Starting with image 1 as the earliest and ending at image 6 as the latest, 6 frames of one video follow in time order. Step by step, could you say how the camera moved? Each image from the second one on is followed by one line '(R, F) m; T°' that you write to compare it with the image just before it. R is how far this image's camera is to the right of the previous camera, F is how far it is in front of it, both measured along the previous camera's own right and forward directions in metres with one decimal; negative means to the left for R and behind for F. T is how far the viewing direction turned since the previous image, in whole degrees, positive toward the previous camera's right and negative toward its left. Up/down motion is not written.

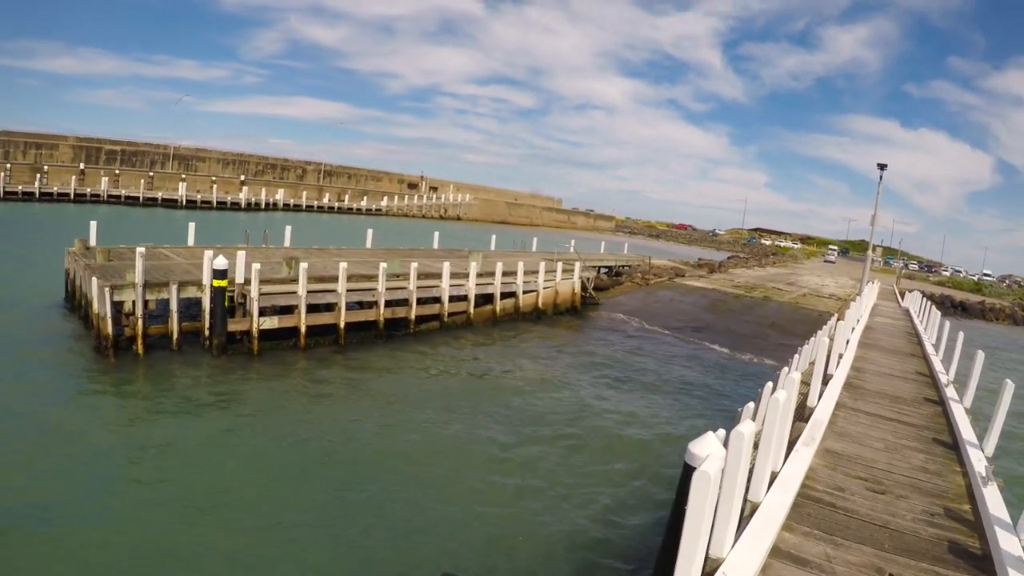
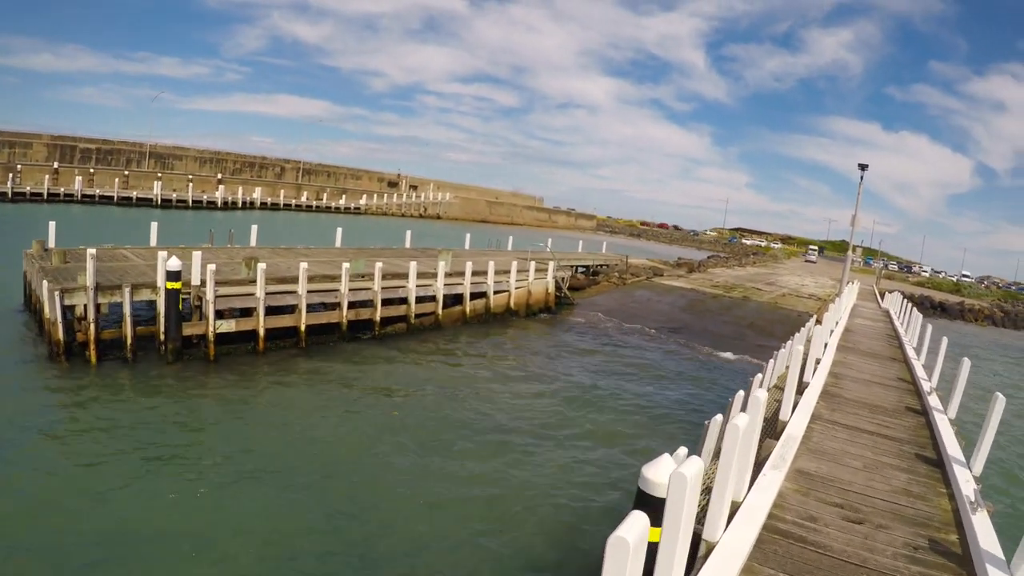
(+0.4, +0.7) m; +1°
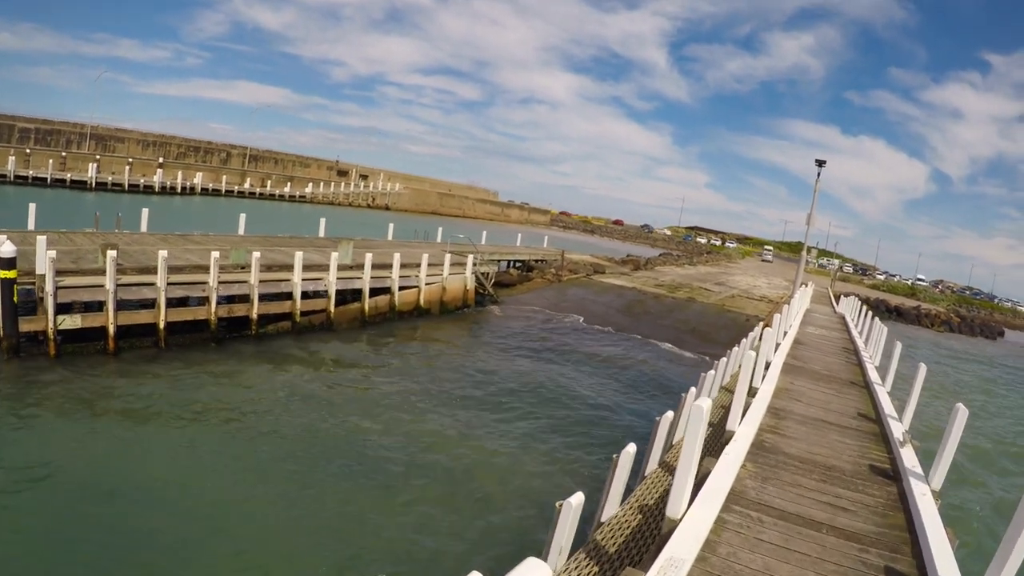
(+1.4, +2.4) m; +4°
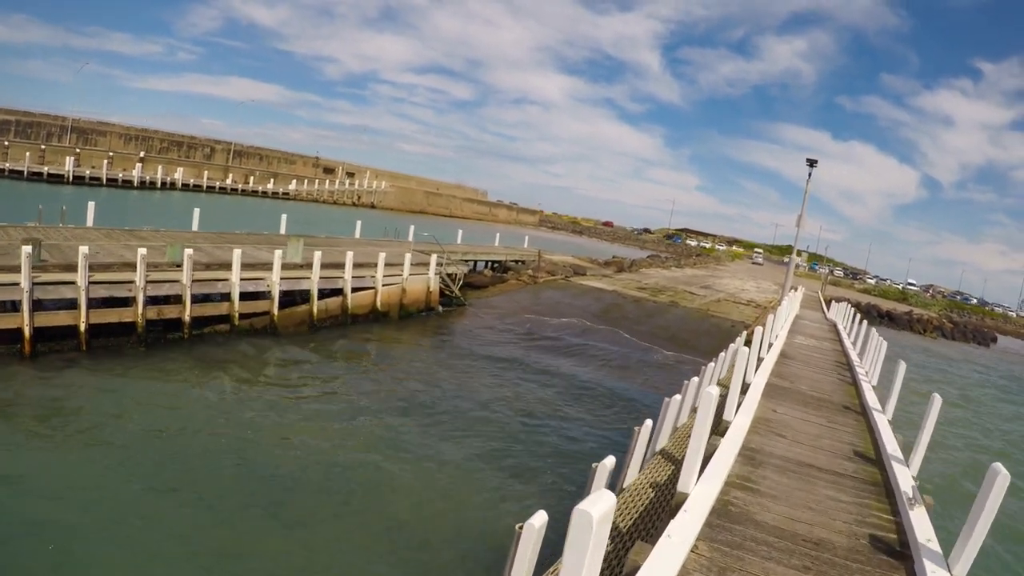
(+0.7, +1.3) m; +1°
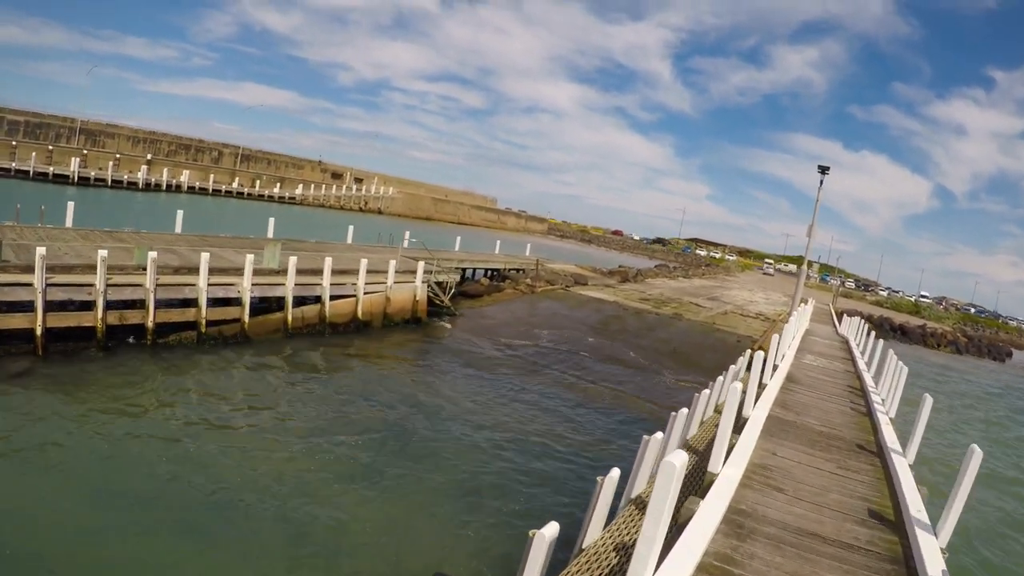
(+0.5, +0.9) m; -1°
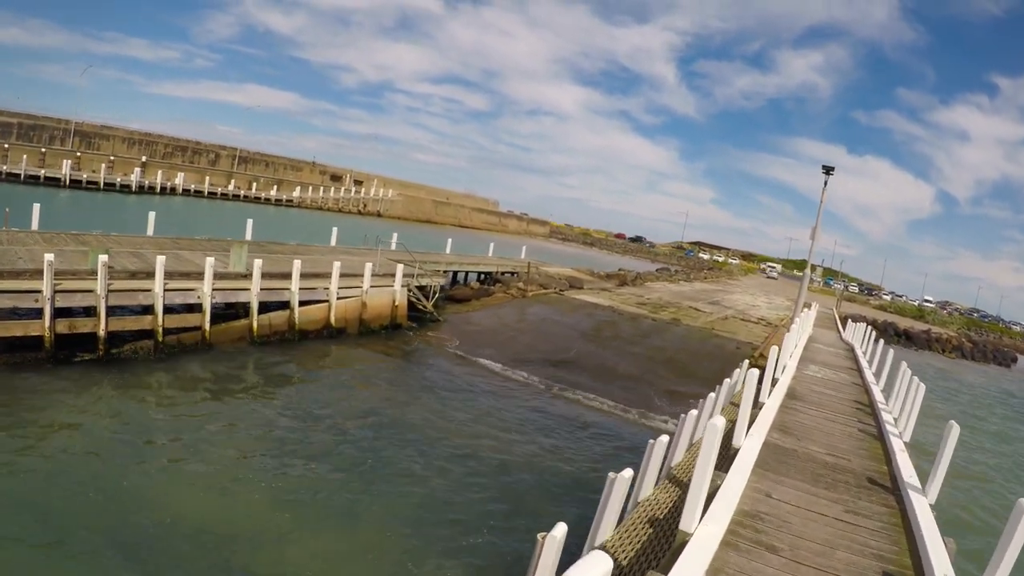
(+0.5, +0.9) m; 0°
